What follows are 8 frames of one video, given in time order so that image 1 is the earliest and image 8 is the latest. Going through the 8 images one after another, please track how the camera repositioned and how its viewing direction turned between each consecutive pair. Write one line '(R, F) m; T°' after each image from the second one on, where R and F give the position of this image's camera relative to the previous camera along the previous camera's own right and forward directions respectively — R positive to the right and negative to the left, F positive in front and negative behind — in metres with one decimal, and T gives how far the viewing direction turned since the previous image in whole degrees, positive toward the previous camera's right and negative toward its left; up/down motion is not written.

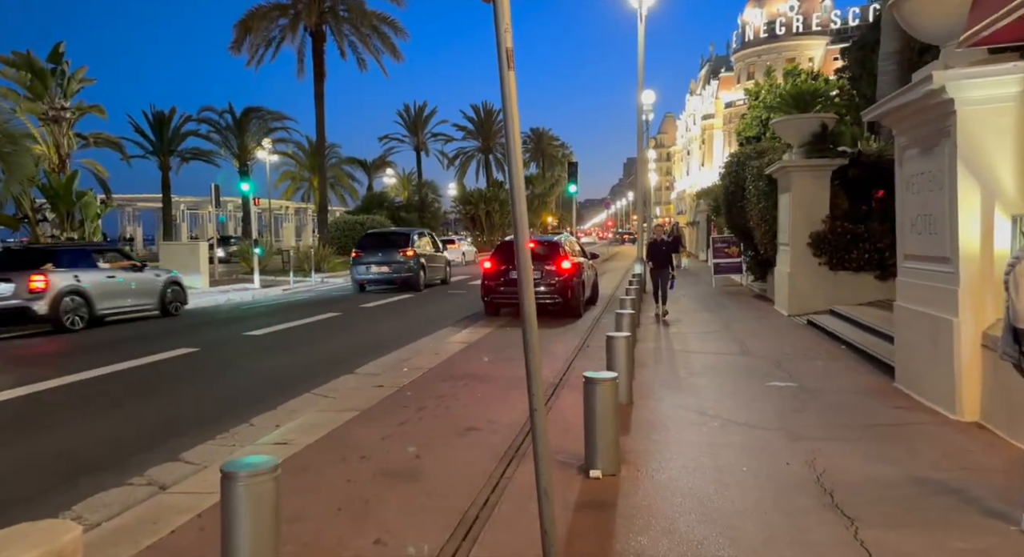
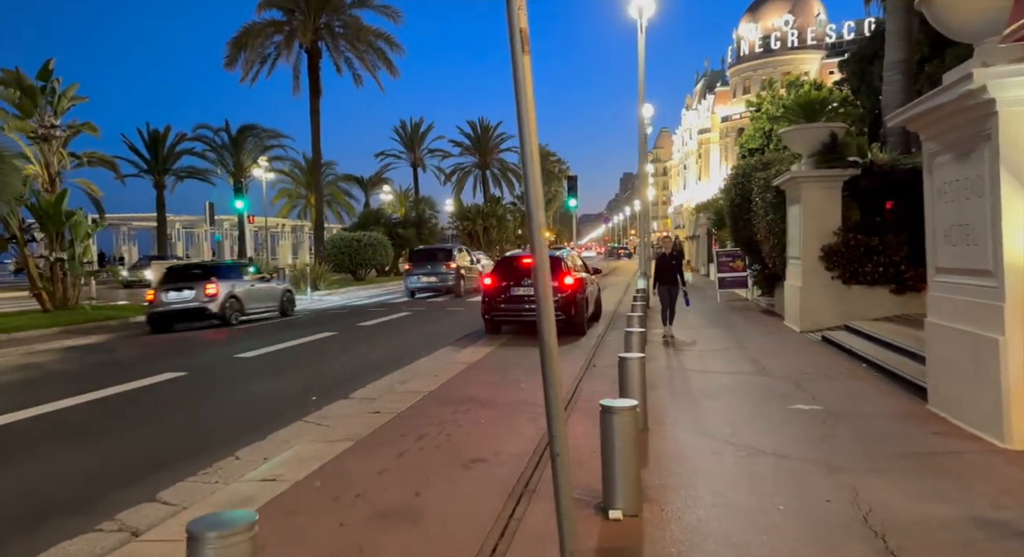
(-0.1, +0.5) m; 0°
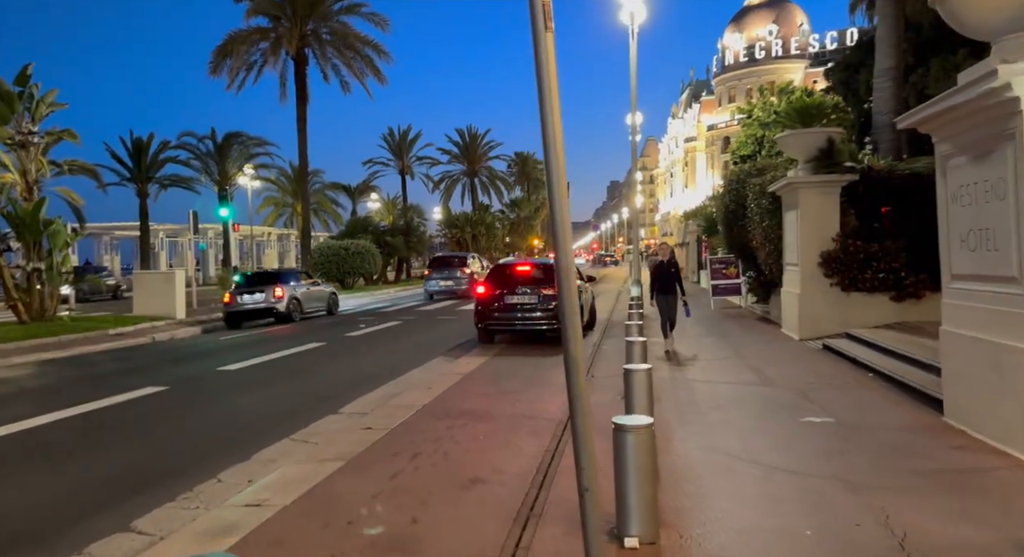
(-0.1, +0.3) m; +1°
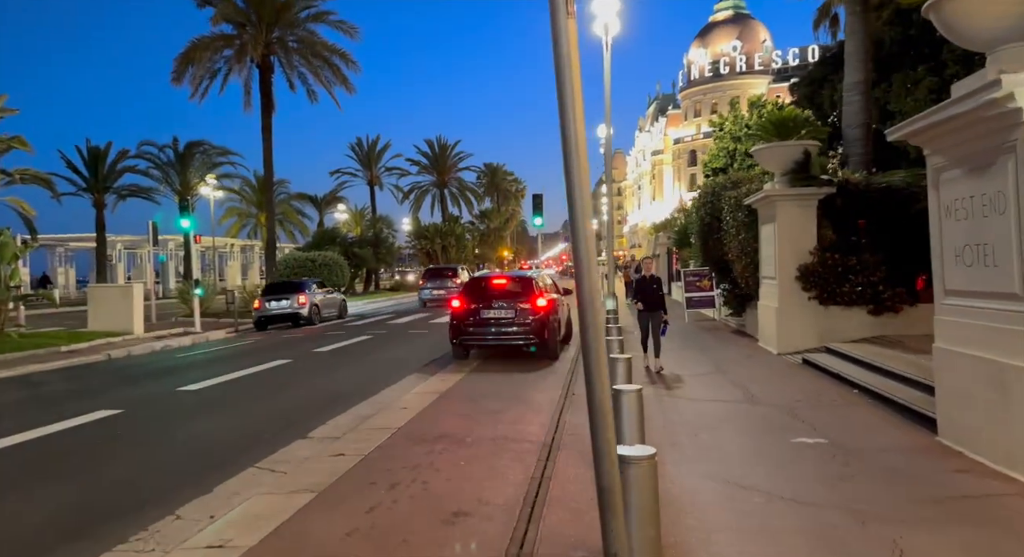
(-0.1, +0.3) m; +3°
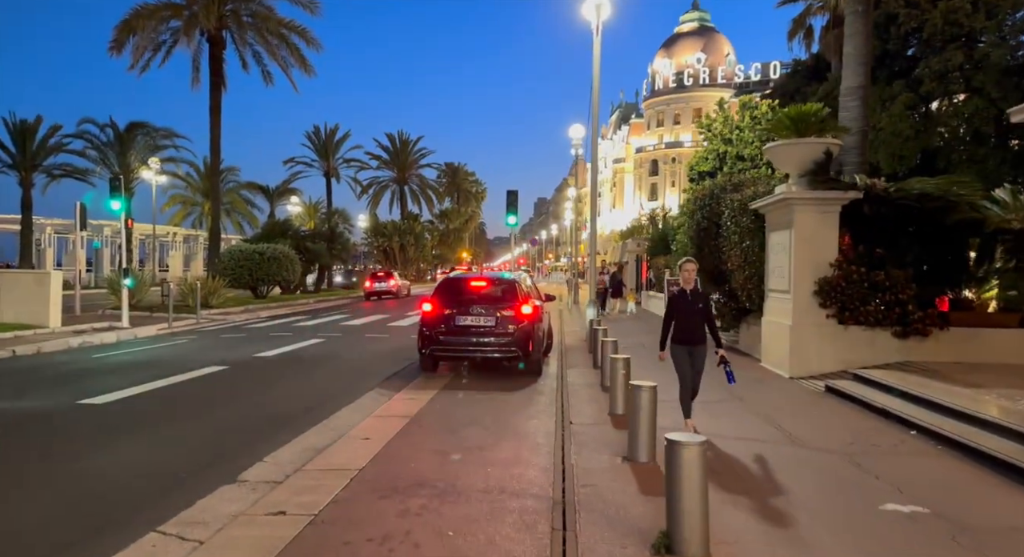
(-0.4, +1.7) m; +4°
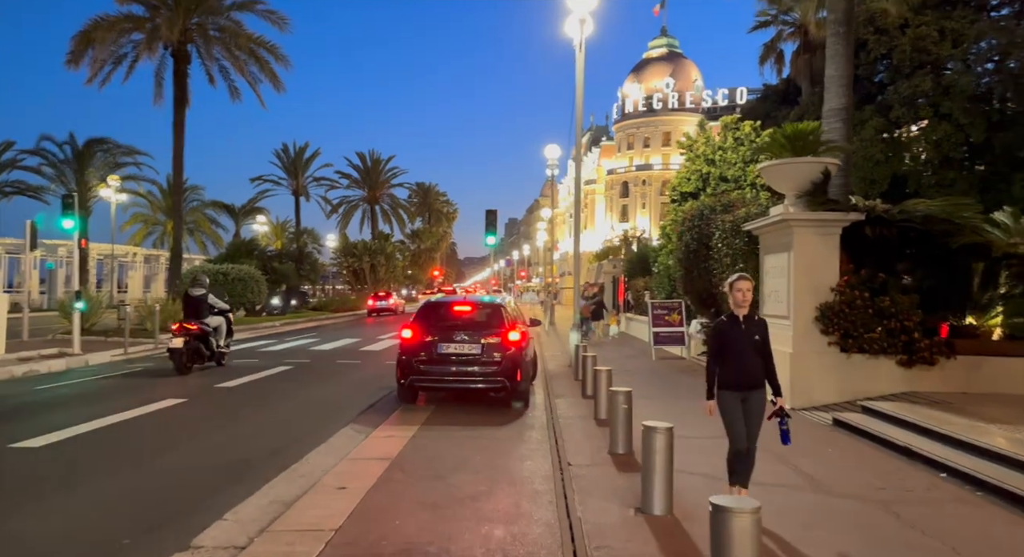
(-0.2, +0.7) m; +3°
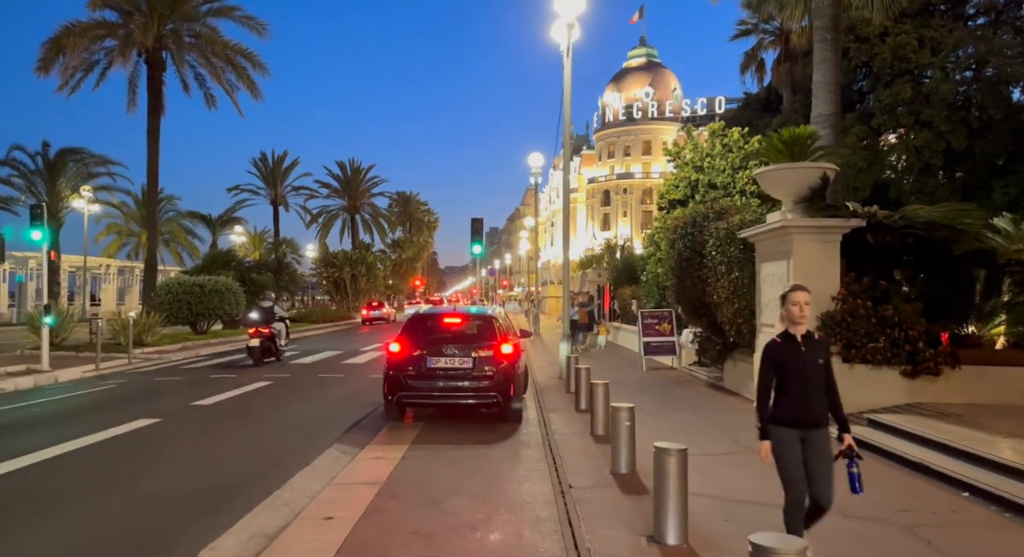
(-0.2, +0.4) m; +2°
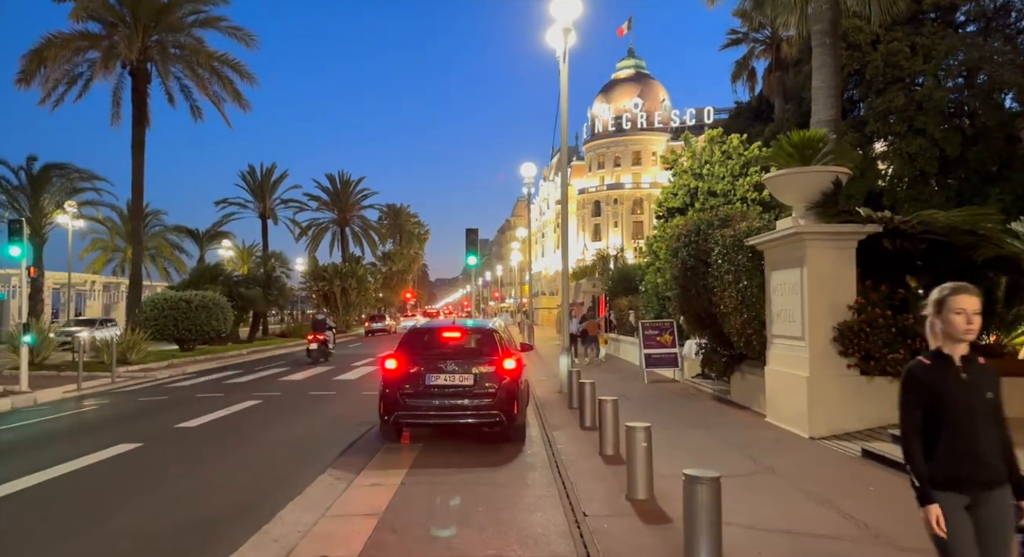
(-0.2, +0.5) m; +1°
